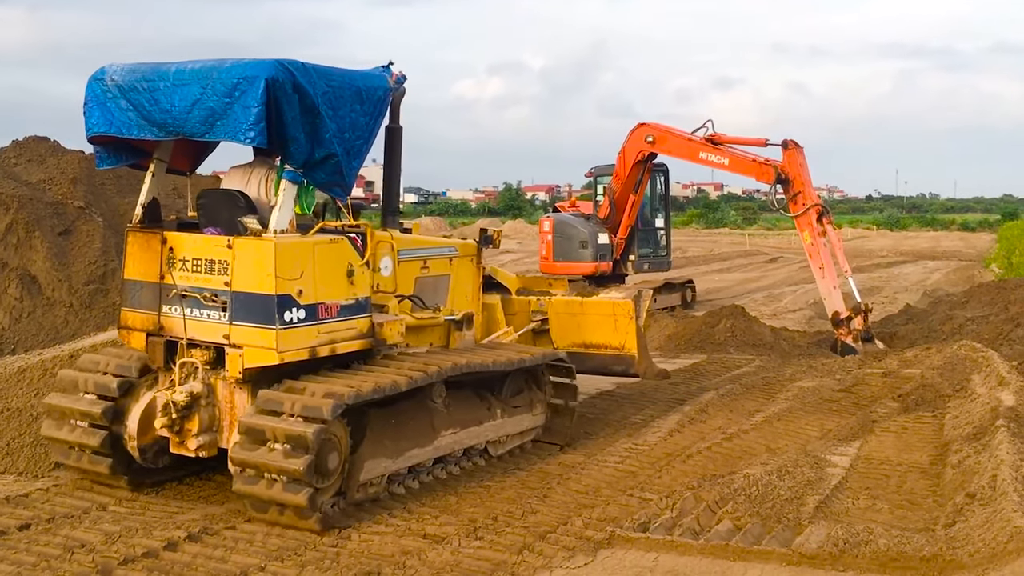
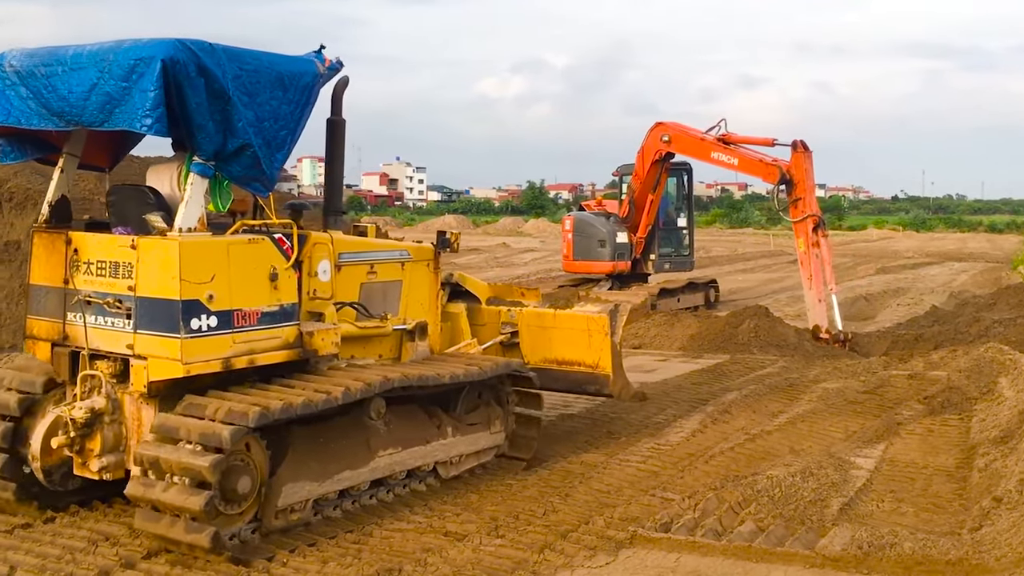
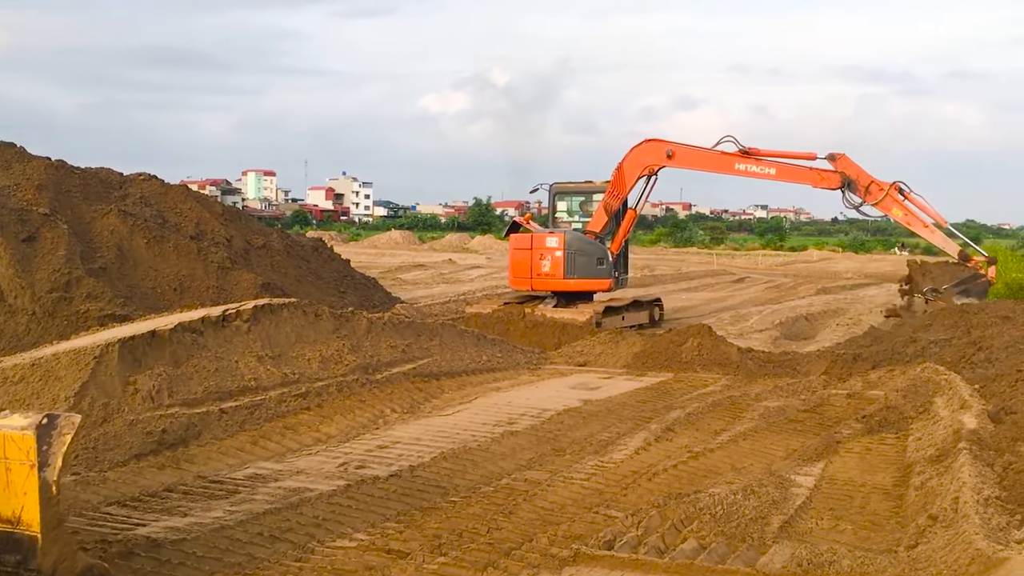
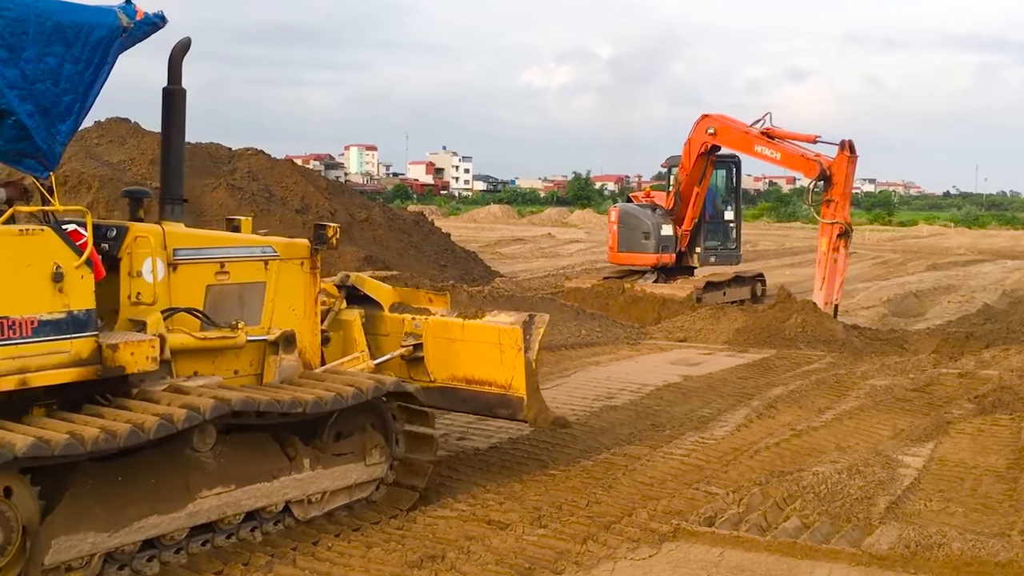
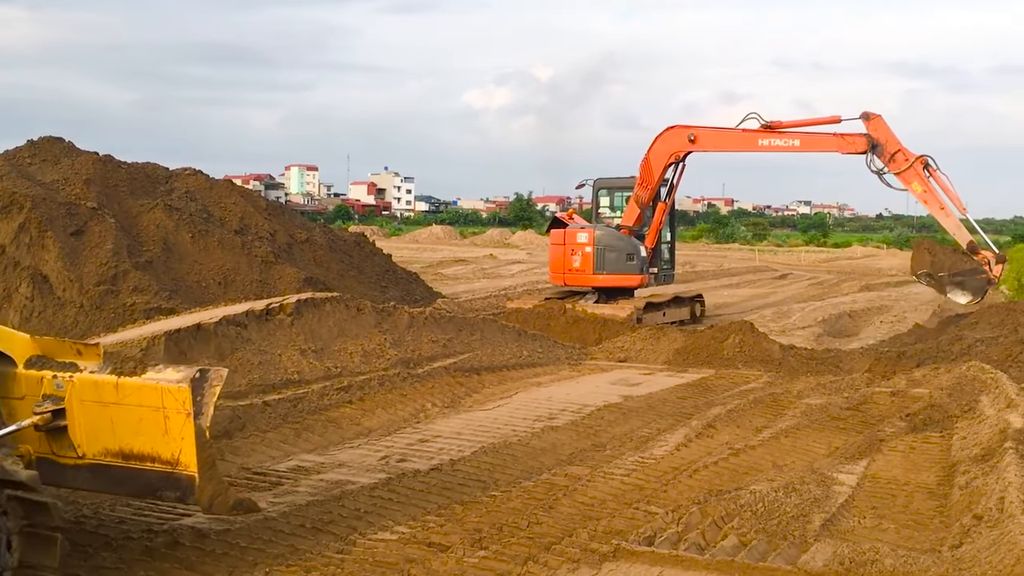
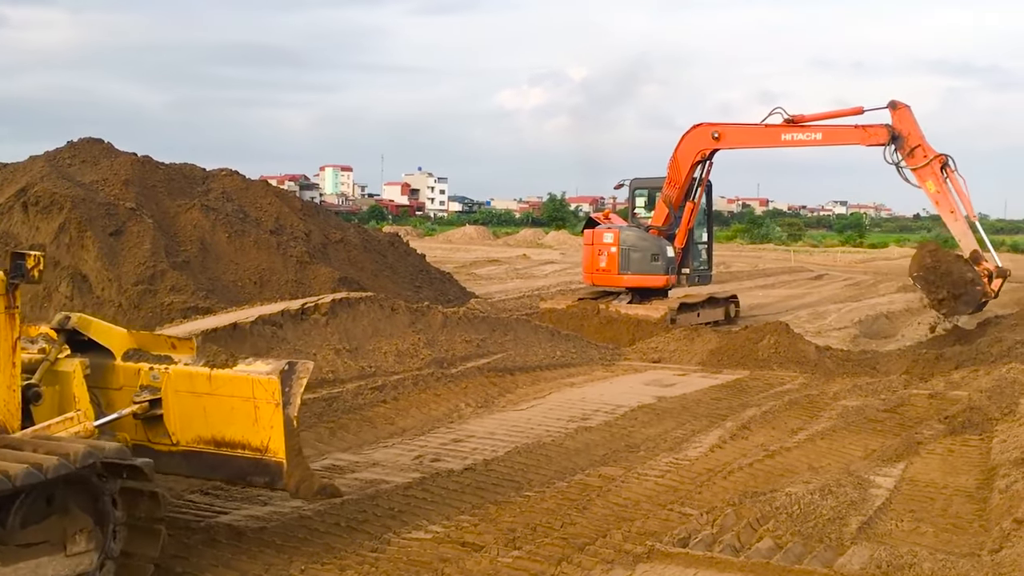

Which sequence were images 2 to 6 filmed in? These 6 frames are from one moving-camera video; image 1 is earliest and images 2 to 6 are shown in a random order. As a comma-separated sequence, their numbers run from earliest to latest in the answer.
2, 4, 6, 5, 3
